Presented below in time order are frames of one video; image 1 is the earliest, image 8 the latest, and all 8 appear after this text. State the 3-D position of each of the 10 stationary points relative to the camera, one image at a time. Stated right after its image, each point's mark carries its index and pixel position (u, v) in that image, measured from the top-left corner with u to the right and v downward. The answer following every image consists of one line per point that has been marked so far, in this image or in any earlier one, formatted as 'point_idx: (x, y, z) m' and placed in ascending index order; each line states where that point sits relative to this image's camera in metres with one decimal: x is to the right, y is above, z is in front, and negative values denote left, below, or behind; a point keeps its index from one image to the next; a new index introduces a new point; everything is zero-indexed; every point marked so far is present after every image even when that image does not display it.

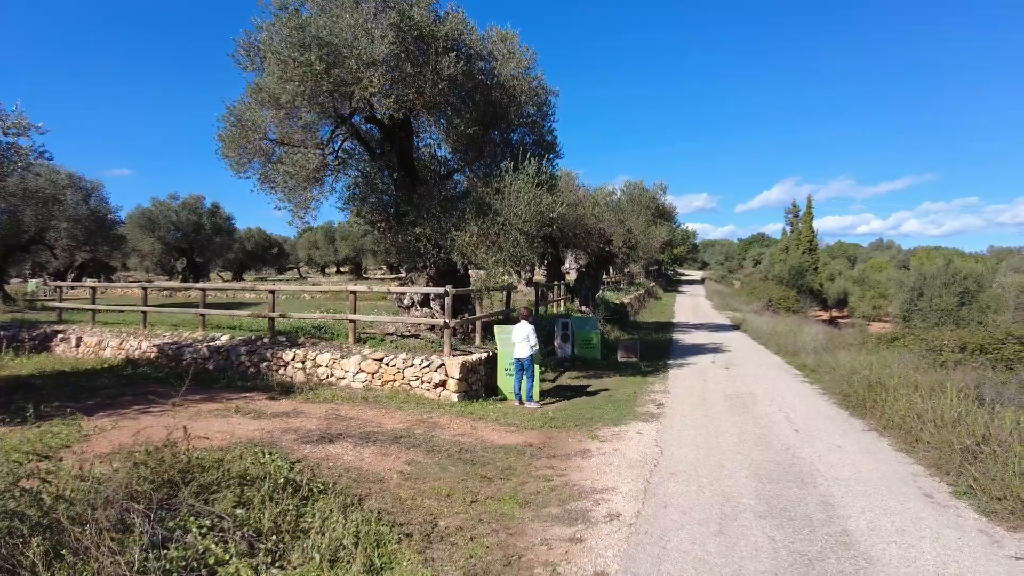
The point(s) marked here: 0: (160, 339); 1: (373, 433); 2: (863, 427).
0: (-8.0, -1.2, +13.0) m
1: (-1.8, -1.8, +7.2) m
2: (+4.9, -2.0, +8.0) m
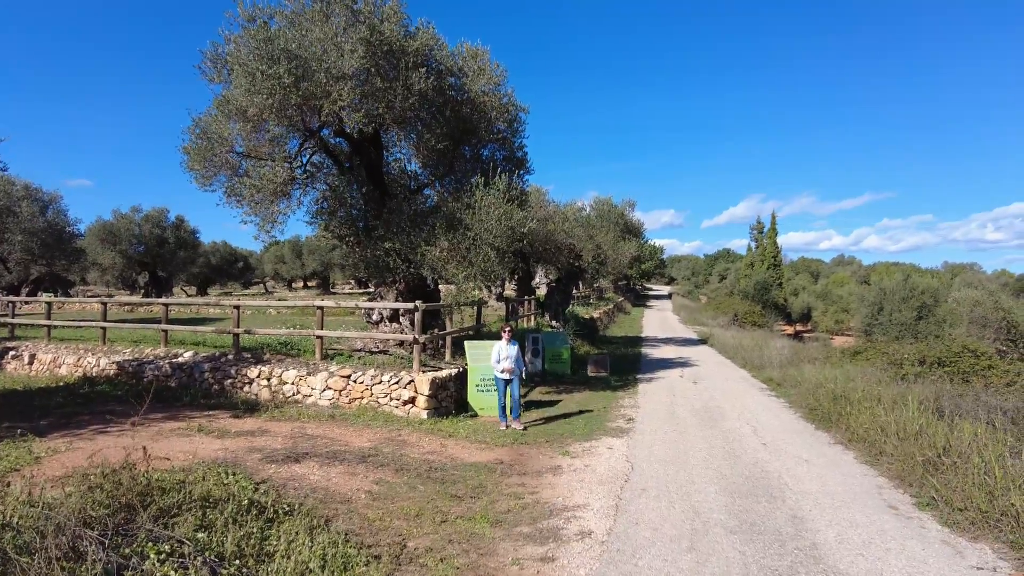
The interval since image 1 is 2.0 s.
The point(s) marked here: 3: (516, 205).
0: (-8.6, -1.5, +12.6) m
1: (-2.1, -2.0, +7.1) m
2: (+4.5, -2.2, +8.1) m
3: (+0.1, +1.8, +11.9) m
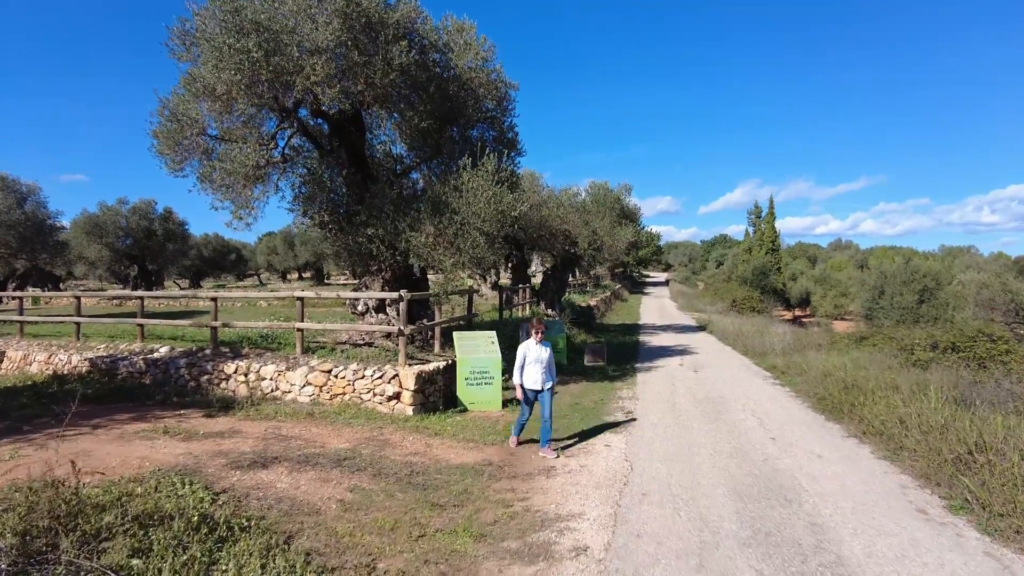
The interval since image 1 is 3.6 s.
0: (-8.8, -1.4, +12.0) m
1: (-2.2, -1.9, +6.5) m
2: (+4.4, -1.9, +7.6) m
3: (-0.1, +2.0, +11.3) m
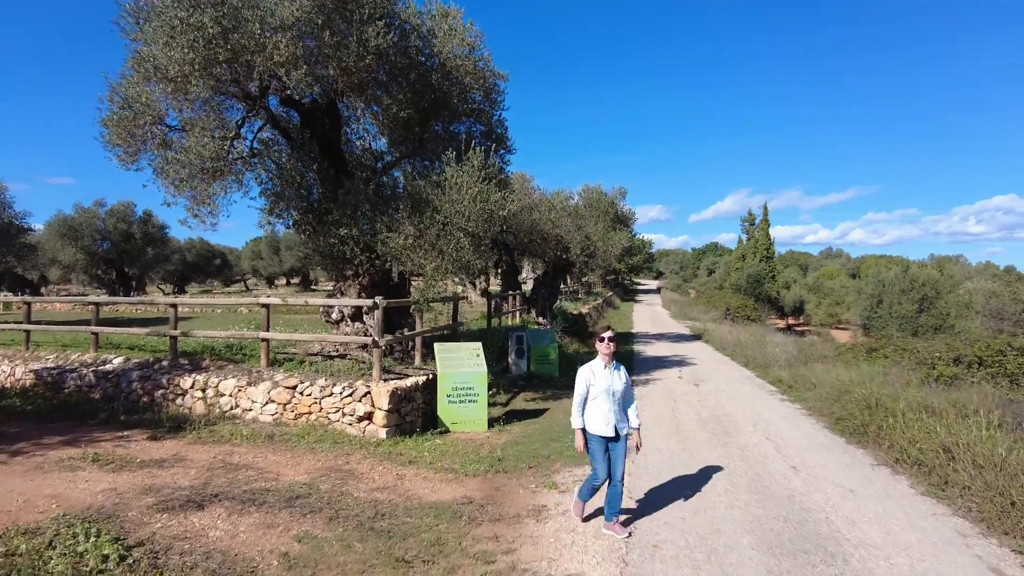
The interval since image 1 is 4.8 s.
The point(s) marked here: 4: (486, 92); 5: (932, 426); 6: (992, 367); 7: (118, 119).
0: (-9.0, -1.4, +10.9) m
1: (-2.4, -2.0, +5.5) m
2: (+4.2, -2.0, +6.7) m
3: (-0.3, +1.9, +10.4) m
4: (-0.5, +3.9, +11.5) m
5: (+4.8, -1.6, +6.6) m
6: (+7.9, -1.3, +9.4) m
7: (-6.2, +2.7, +9.0) m
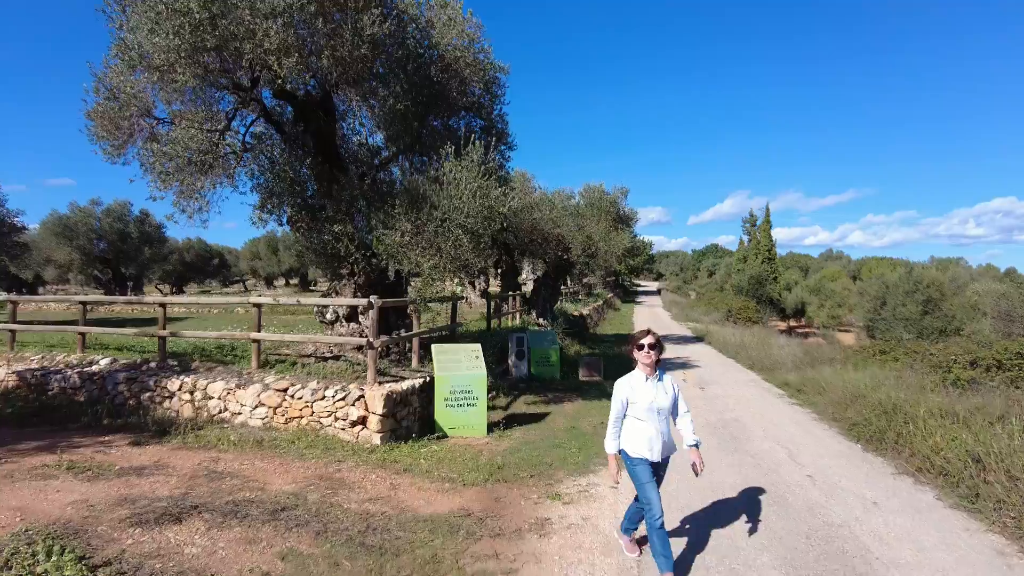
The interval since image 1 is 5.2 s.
0: (-9.0, -1.4, +10.5) m
1: (-2.4, -1.9, +5.2) m
2: (+4.2, -2.0, +6.4) m
3: (-0.3, +1.9, +10.0) m
4: (-0.5, +4.0, +11.2) m
5: (+4.8, -1.6, +6.2) m
6: (+7.9, -1.3, +9.1) m
7: (-6.2, +2.7, +8.7) m
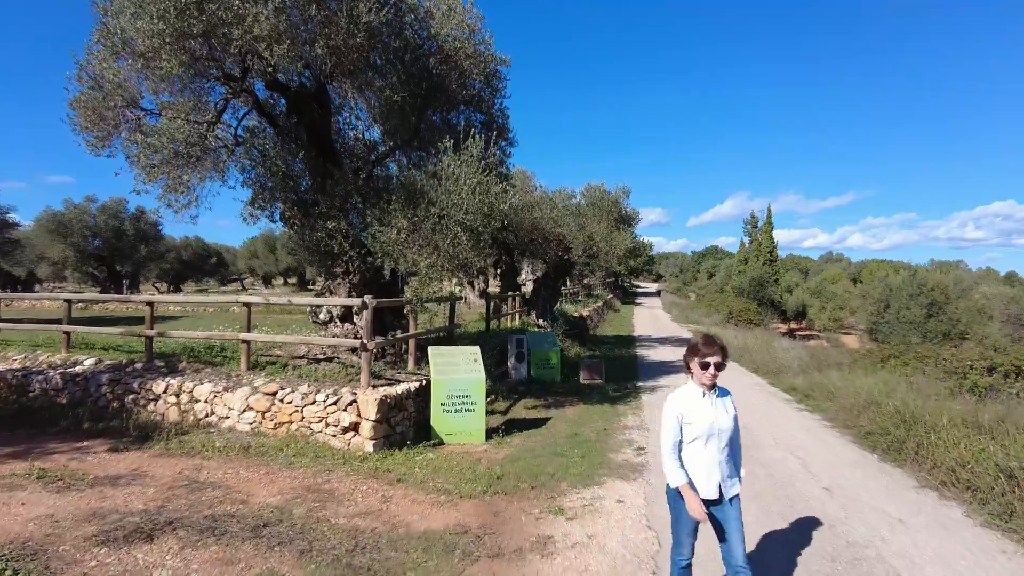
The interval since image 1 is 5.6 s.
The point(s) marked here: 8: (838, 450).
0: (-9.0, -1.4, +10.2) m
1: (-2.4, -1.9, +4.8) m
2: (+4.2, -2.1, +6.0) m
3: (-0.3, +1.9, +9.7) m
4: (-0.5, +4.0, +10.8) m
5: (+4.8, -1.6, +5.9) m
6: (+7.9, -1.4, +8.7) m
7: (-6.2, +2.7, +8.3) m
8: (+4.2, -2.1, +7.5) m
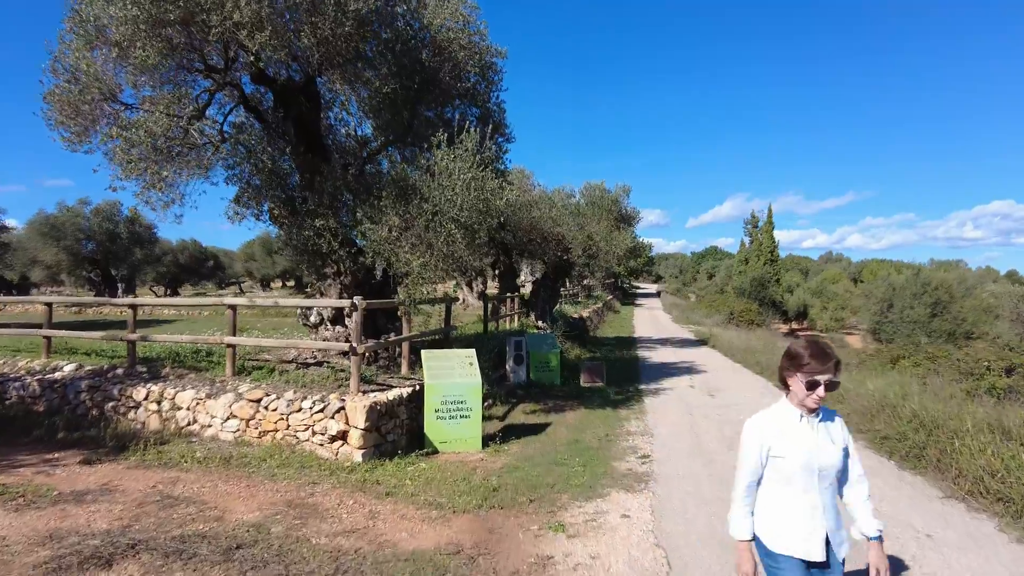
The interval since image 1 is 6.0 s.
0: (-9.0, -1.4, +9.8) m
1: (-2.4, -1.9, +4.4) m
2: (+4.2, -2.0, +5.6) m
3: (-0.3, +1.9, +9.3) m
4: (-0.6, +3.9, +10.5) m
5: (+4.8, -1.6, +5.5) m
6: (+7.8, -1.3, +8.3) m
7: (-6.2, +2.7, +7.9) m
8: (+4.2, -2.1, +7.1) m
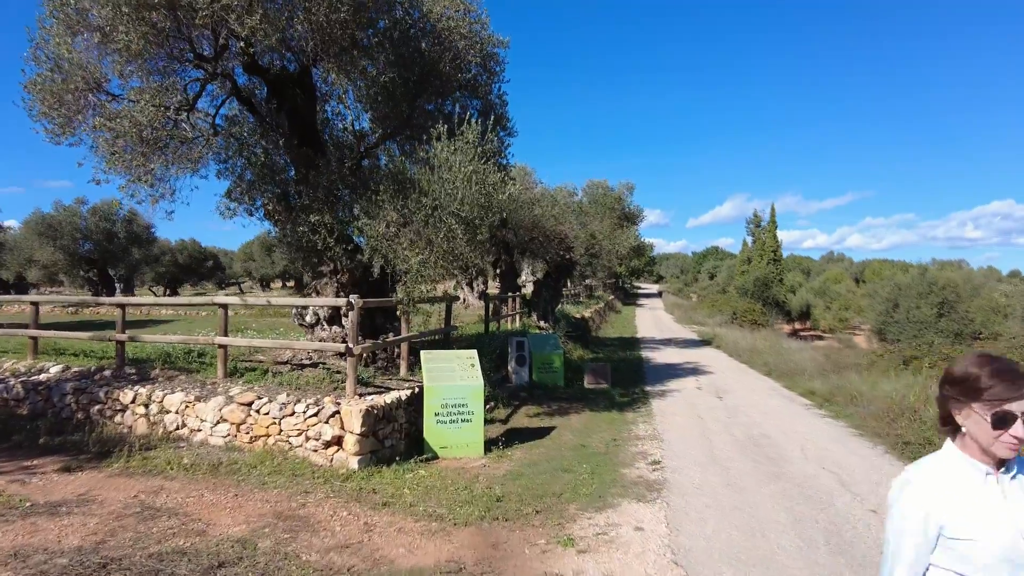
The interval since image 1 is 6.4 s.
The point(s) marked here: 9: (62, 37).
0: (-9.0, -1.4, +9.4) m
1: (-2.4, -1.9, +4.1) m
2: (+4.2, -2.0, +5.3) m
3: (-0.3, +1.9, +8.9) m
4: (-0.5, +4.0, +10.1) m
5: (+4.8, -1.5, +5.1) m
6: (+7.9, -1.3, +8.0) m
7: (-6.2, +2.7, +7.6) m
8: (+4.3, -2.0, +6.7) m
9: (-5.8, +3.2, +7.4) m
